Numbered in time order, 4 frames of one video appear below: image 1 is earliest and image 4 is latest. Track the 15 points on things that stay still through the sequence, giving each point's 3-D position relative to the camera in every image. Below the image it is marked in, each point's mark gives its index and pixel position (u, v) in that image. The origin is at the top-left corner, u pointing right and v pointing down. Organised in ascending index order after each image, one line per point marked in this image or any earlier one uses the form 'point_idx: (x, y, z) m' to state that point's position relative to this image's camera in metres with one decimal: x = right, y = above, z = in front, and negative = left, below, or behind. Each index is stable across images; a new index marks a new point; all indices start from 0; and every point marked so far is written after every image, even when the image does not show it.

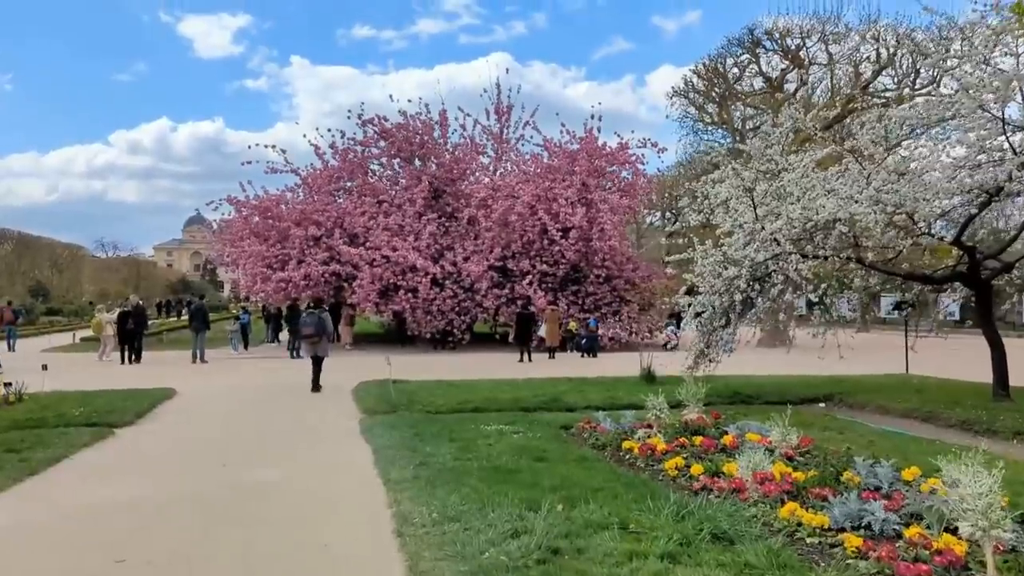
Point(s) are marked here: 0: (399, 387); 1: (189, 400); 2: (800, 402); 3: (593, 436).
0: (-1.8, -1.6, +14.5) m
1: (-5.0, -1.7, +14.0) m
2: (+4.1, -1.6, +13.0) m
3: (+0.8, -1.4, +8.5) m
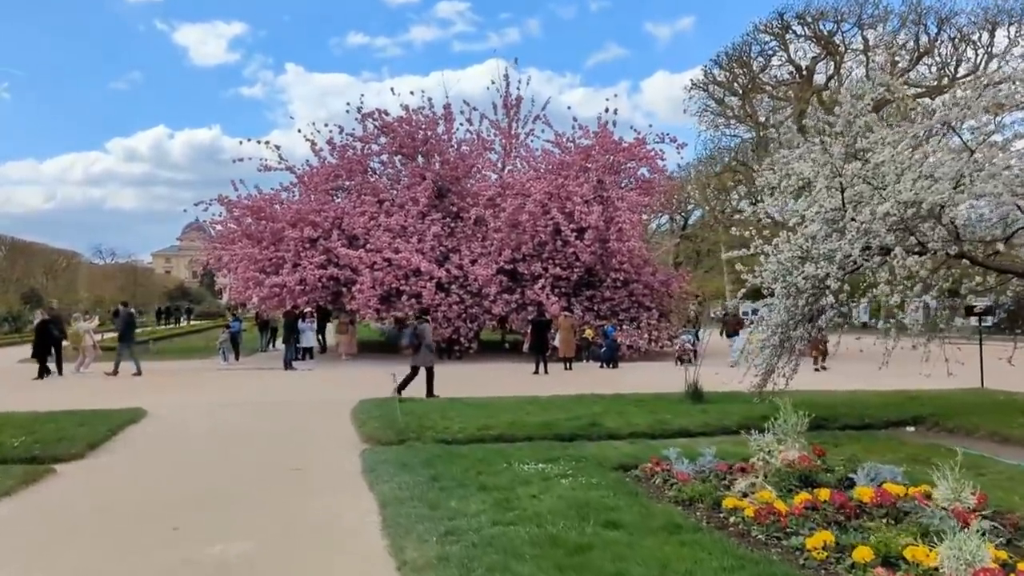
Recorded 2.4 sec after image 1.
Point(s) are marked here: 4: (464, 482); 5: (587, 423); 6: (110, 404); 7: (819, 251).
0: (-1.4, -1.6, +12.4) m
1: (-4.6, -1.8, +11.9) m
2: (+4.5, -1.7, +10.9) m
3: (+1.1, -1.4, +6.4) m
4: (-0.4, -1.5, +6.9) m
5: (+0.9, -1.6, +10.8) m
6: (-6.8, -2.0, +15.4) m
7: (+3.2, +0.4, +9.5) m
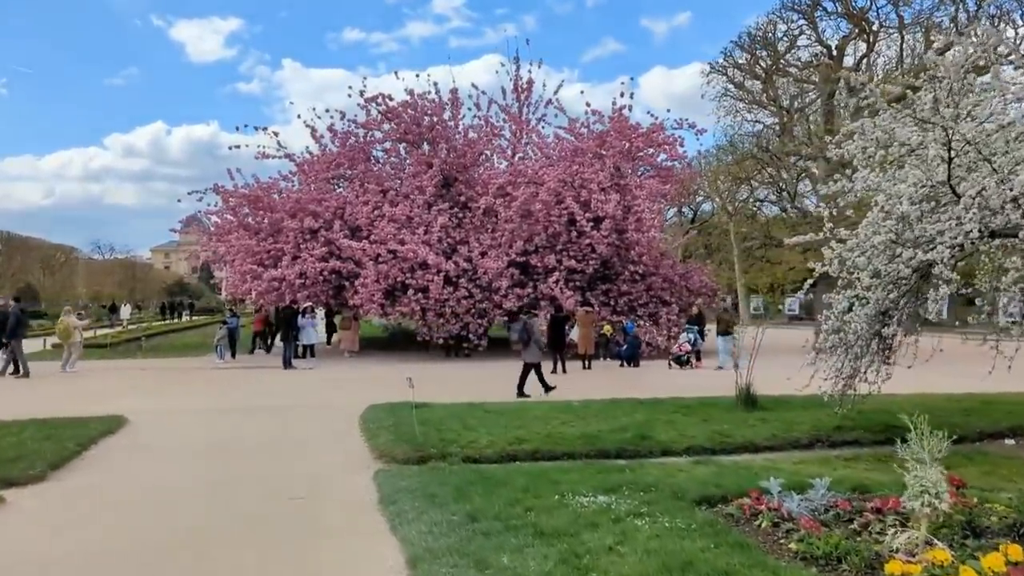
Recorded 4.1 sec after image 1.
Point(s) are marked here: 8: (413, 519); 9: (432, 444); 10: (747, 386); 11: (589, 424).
0: (-1.1, -1.5, +10.9) m
1: (-4.2, -1.7, +10.4) m
2: (+4.8, -1.6, +9.4) m
3: (+1.5, -1.3, +4.9) m
4: (0.0, -1.4, +5.4) m
5: (+1.3, -1.5, +9.3) m
6: (-6.5, -1.9, +13.9) m
7: (+3.6, +0.5, +8.0) m
8: (-0.7, -1.5, +5.9) m
9: (-0.8, -1.5, +8.9) m
10: (+3.0, -1.3, +11.7) m
11: (+0.8, -1.5, +10.0) m
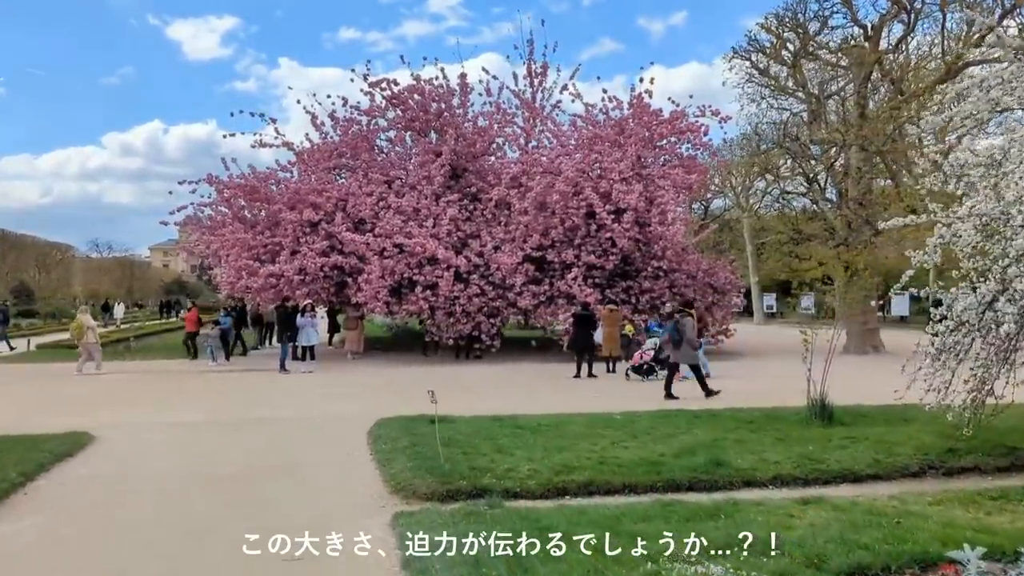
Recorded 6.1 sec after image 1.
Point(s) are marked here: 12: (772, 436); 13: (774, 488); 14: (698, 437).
0: (-0.7, -1.4, +9.2) m
1: (-3.9, -1.6, +8.7) m
2: (+5.2, -1.5, +7.7) m
3: (+1.9, -1.3, +3.2) m
4: (+0.4, -1.3, +3.7) m
5: (+1.6, -1.4, +7.6) m
6: (-6.1, -1.8, +12.2) m
7: (+4.0, +0.5, +6.3) m
8: (-0.3, -1.4, +4.2) m
9: (-0.4, -1.5, +7.2) m
10: (+3.4, -1.2, +10.0) m
11: (+1.2, -1.4, +8.3) m
12: (+2.6, -1.5, +8.9) m
13: (+2.1, -1.6, +7.2) m
14: (+1.8, -1.4, +8.8) m
